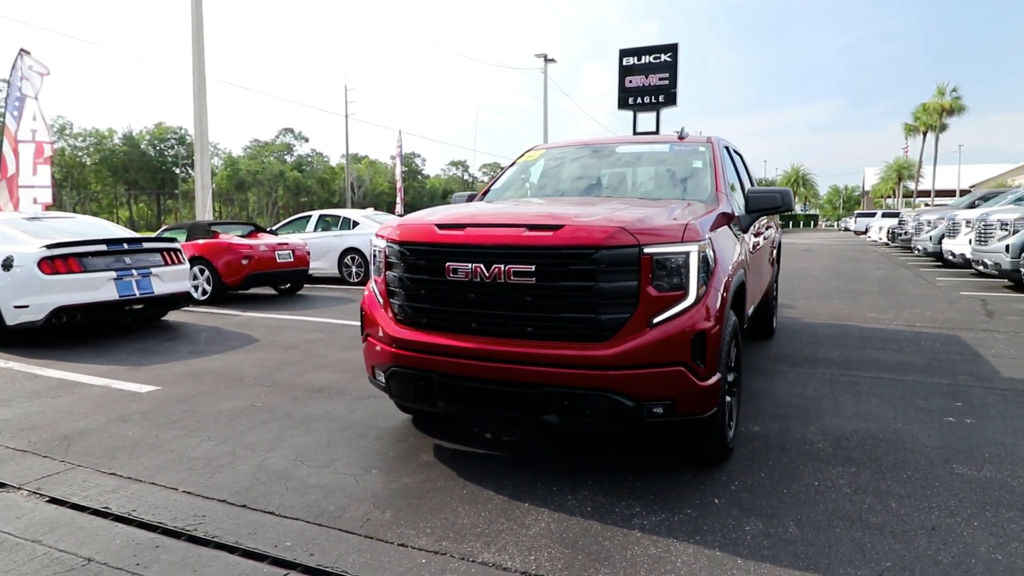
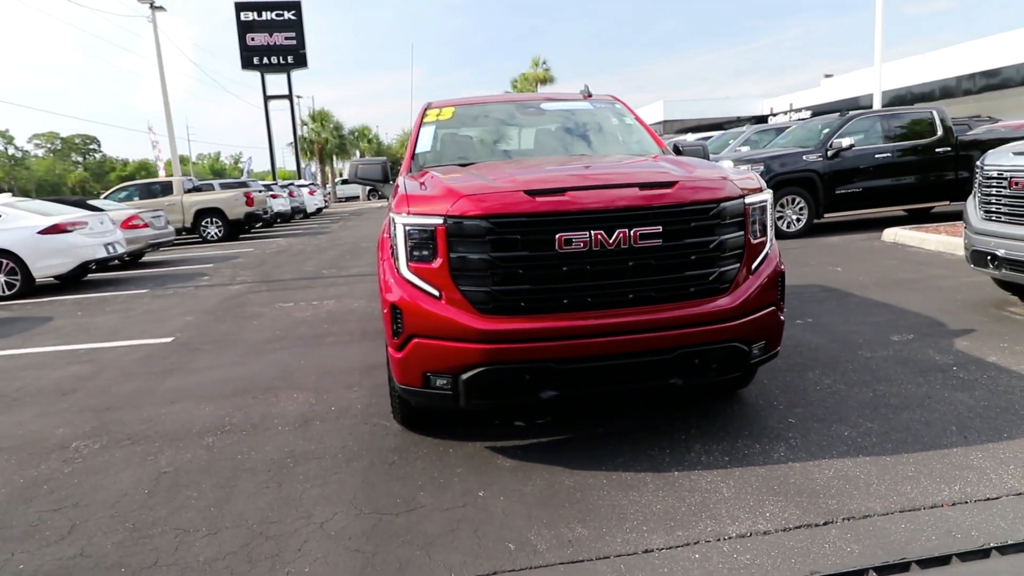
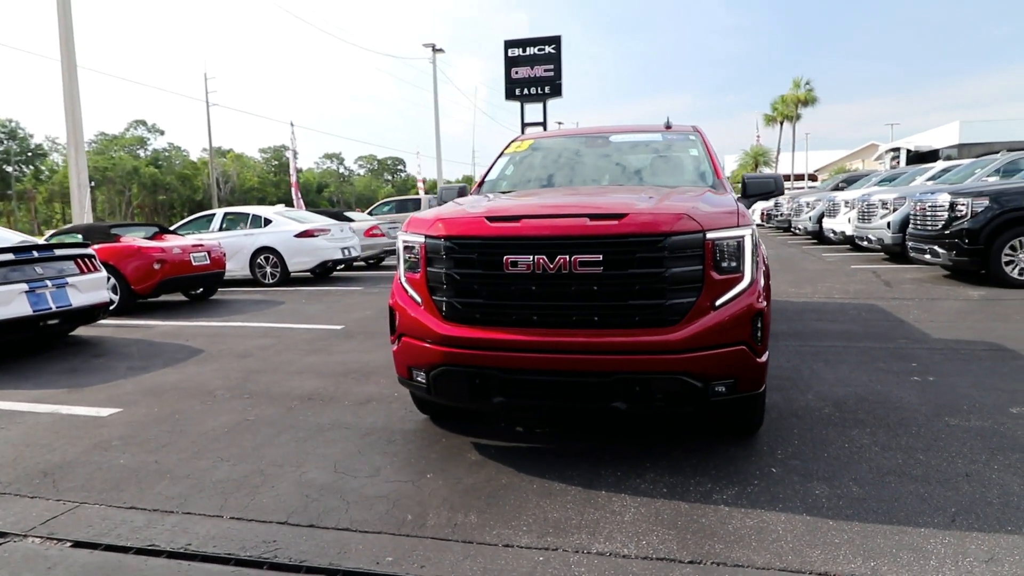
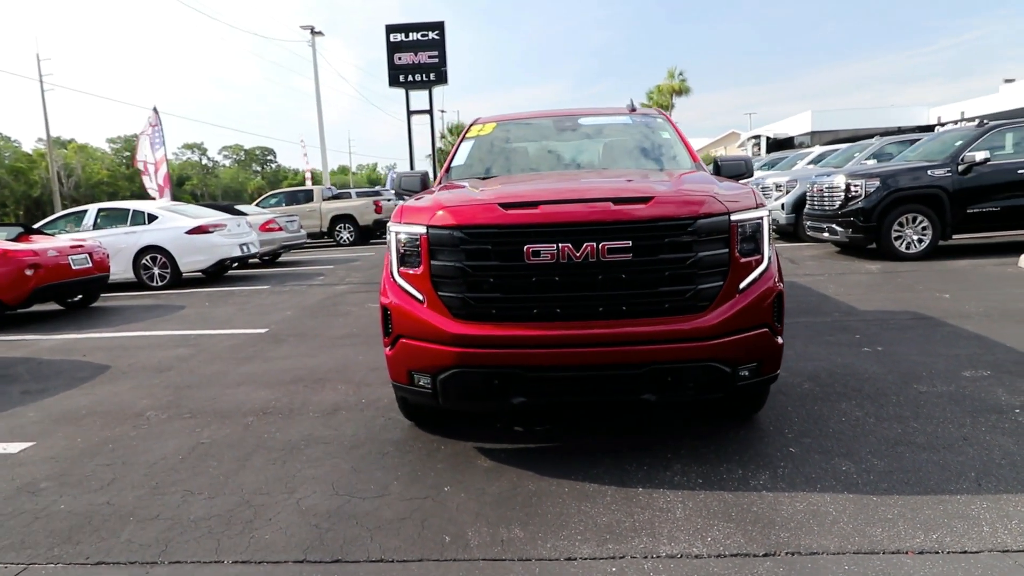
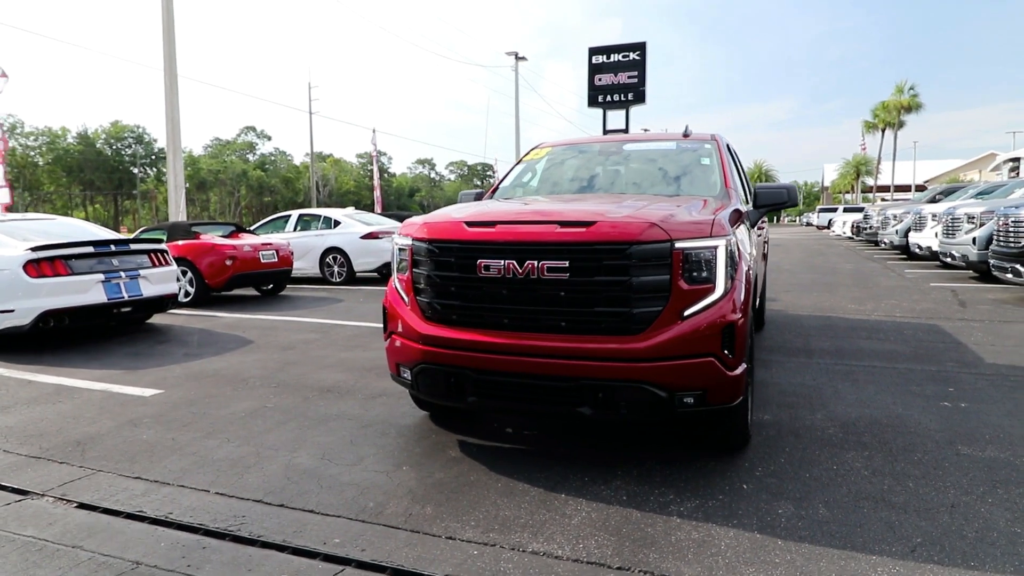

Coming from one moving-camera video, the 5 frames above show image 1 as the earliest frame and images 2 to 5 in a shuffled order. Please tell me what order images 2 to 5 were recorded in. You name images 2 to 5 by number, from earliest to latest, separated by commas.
5, 3, 4, 2
